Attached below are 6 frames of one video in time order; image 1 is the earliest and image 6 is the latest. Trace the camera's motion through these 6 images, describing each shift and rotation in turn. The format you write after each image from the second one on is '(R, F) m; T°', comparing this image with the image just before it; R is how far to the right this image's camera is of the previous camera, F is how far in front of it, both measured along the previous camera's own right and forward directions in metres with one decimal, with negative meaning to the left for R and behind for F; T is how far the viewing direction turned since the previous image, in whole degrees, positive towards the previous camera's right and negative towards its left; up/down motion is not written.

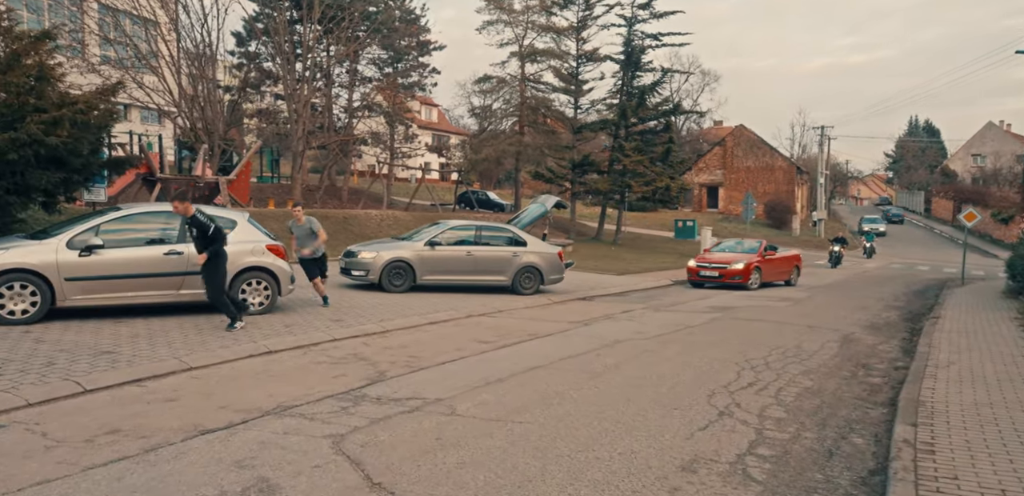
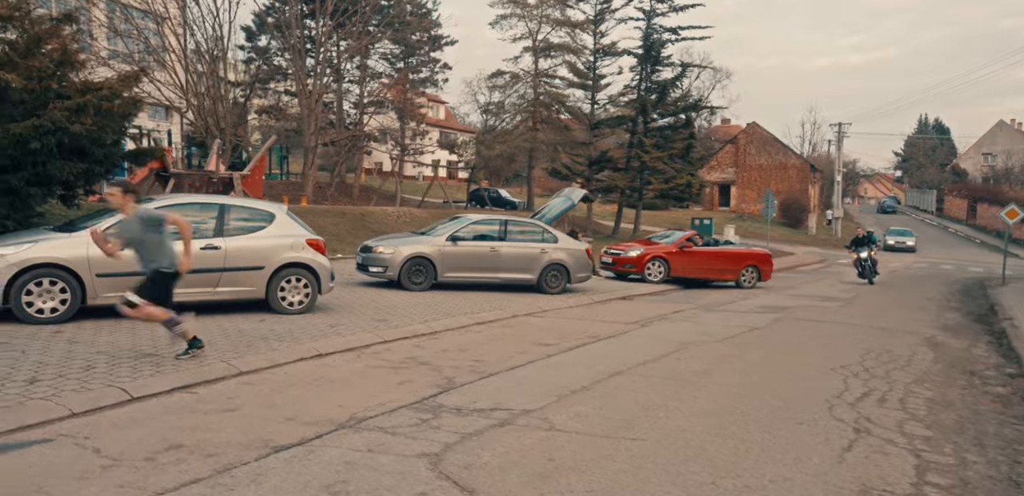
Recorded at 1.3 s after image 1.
(-0.7, +0.6) m; 0°
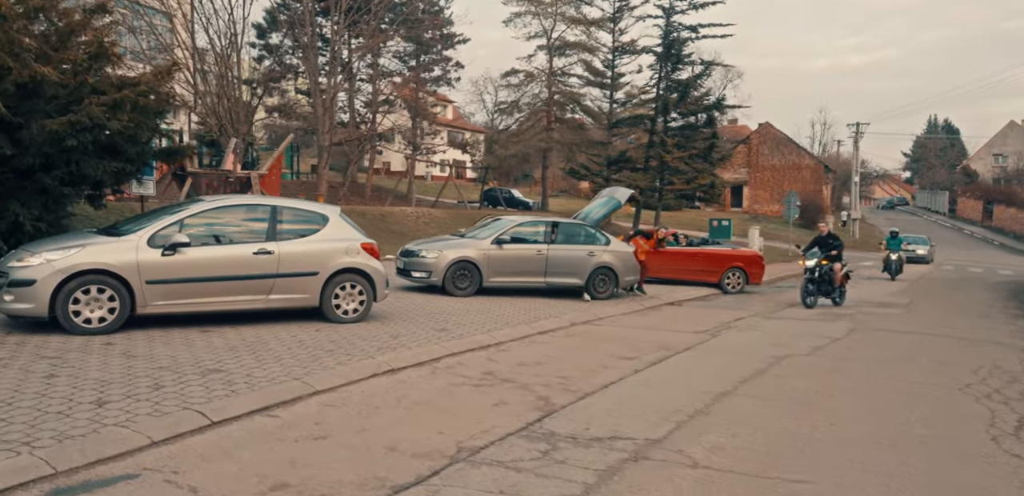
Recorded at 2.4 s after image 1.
(-0.9, +0.6) m; 0°
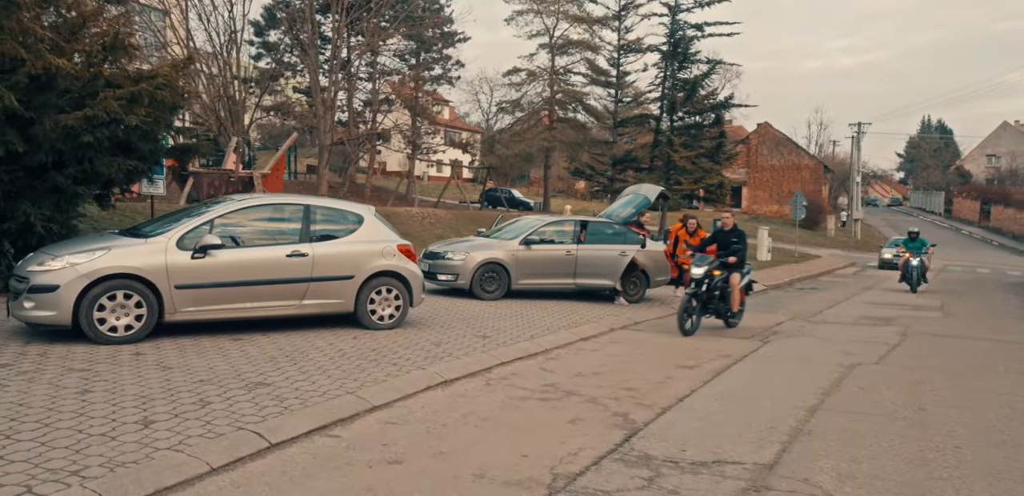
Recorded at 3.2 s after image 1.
(-0.7, +0.5) m; +1°
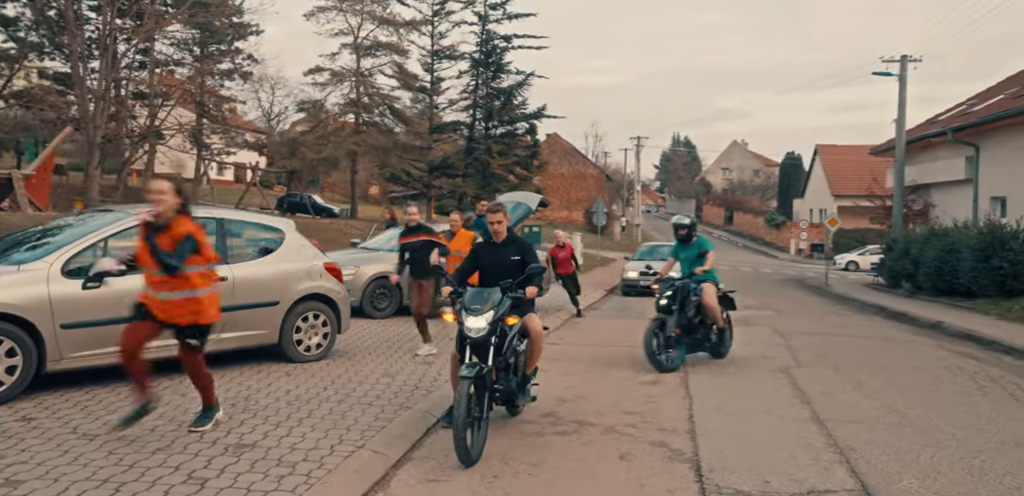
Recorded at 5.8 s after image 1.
(-1.8, +0.9) m; +17°
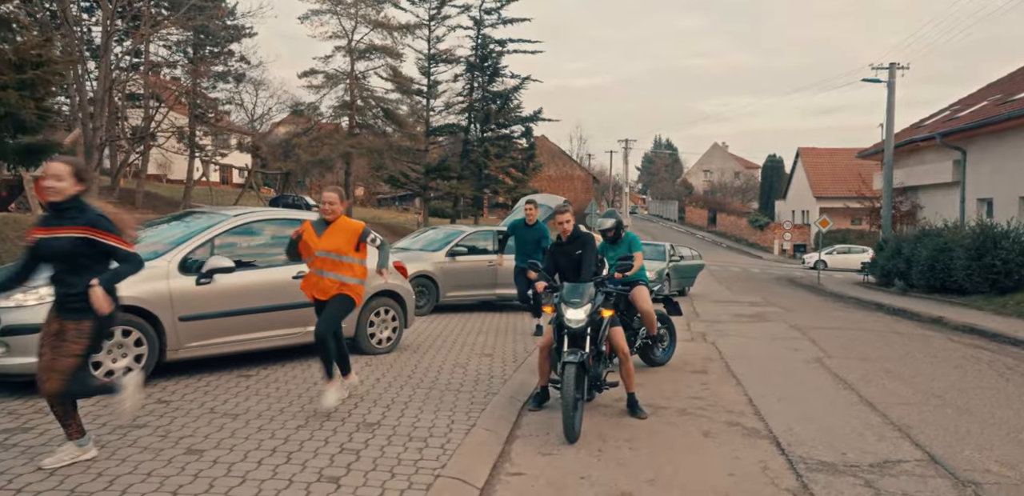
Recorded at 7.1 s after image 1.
(-0.9, -0.5) m; +1°
